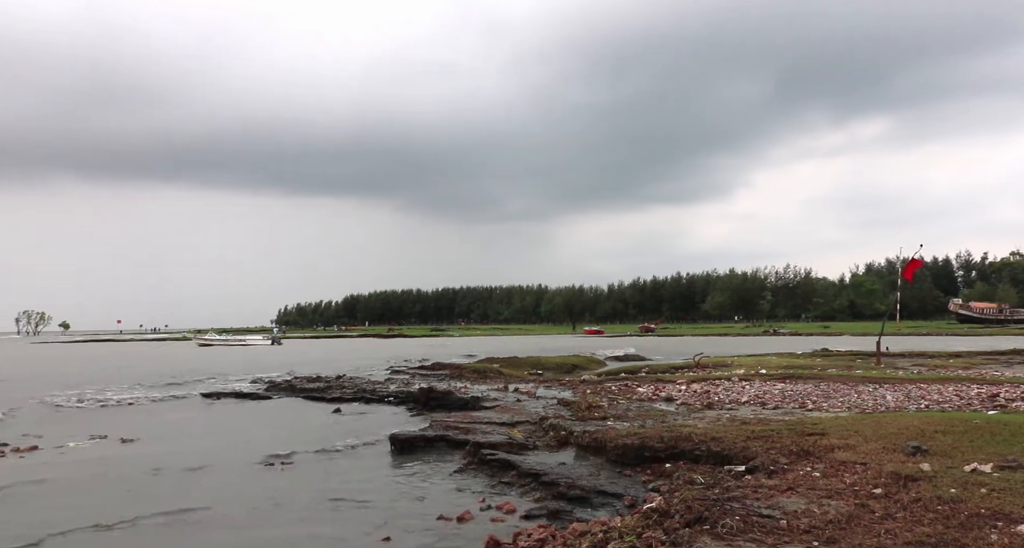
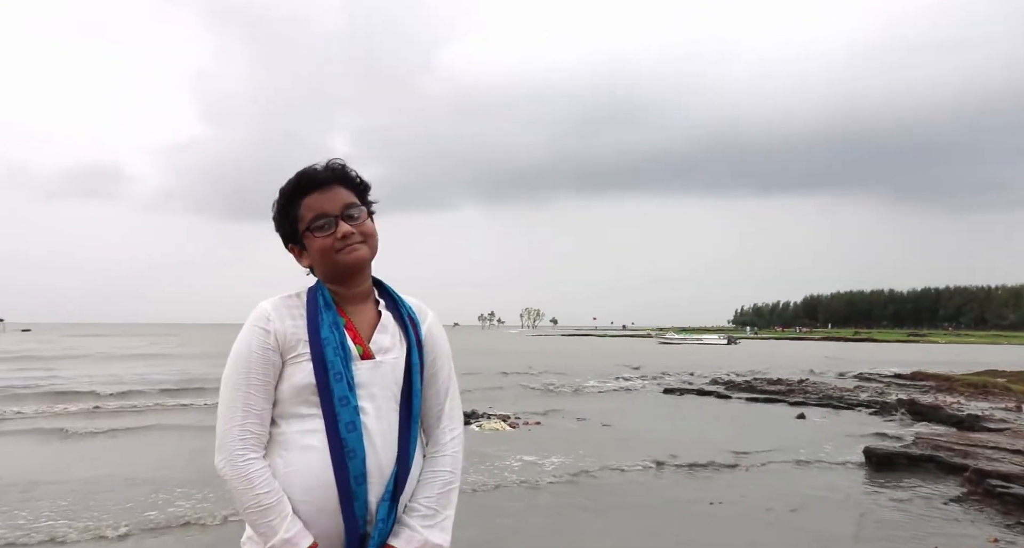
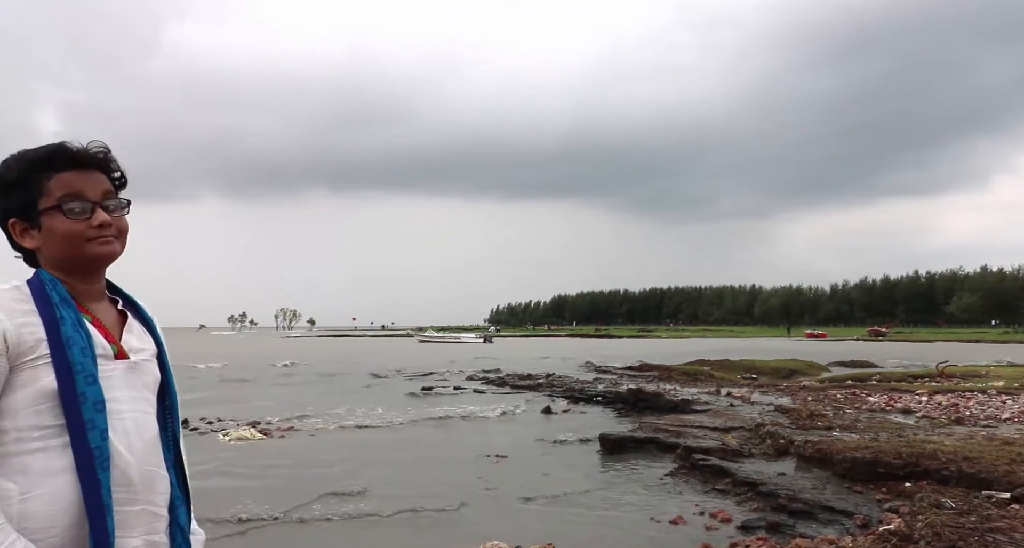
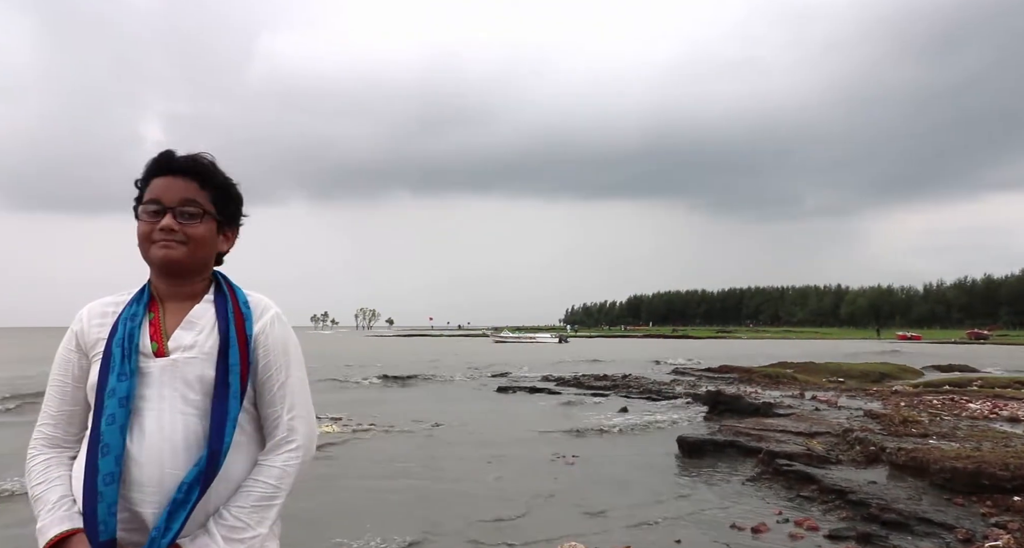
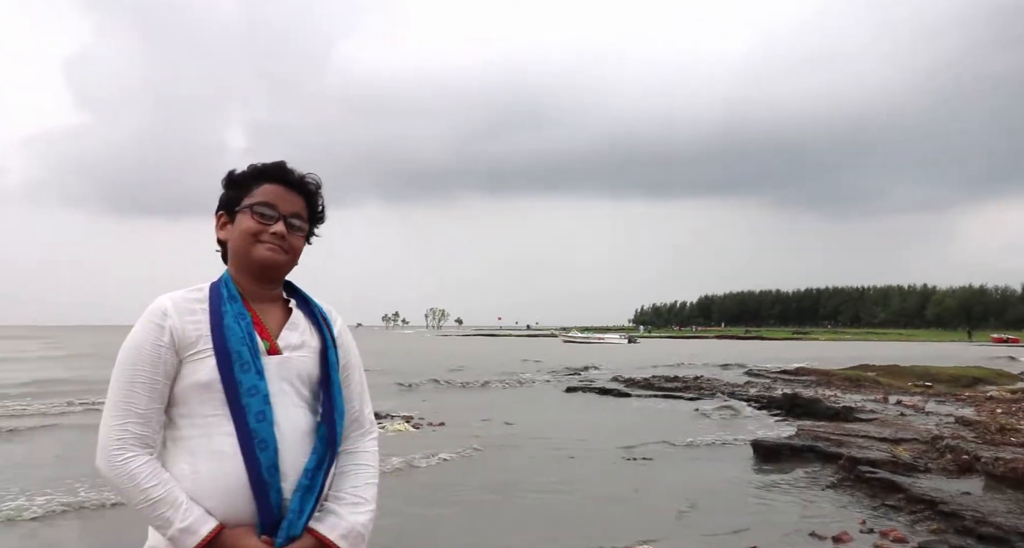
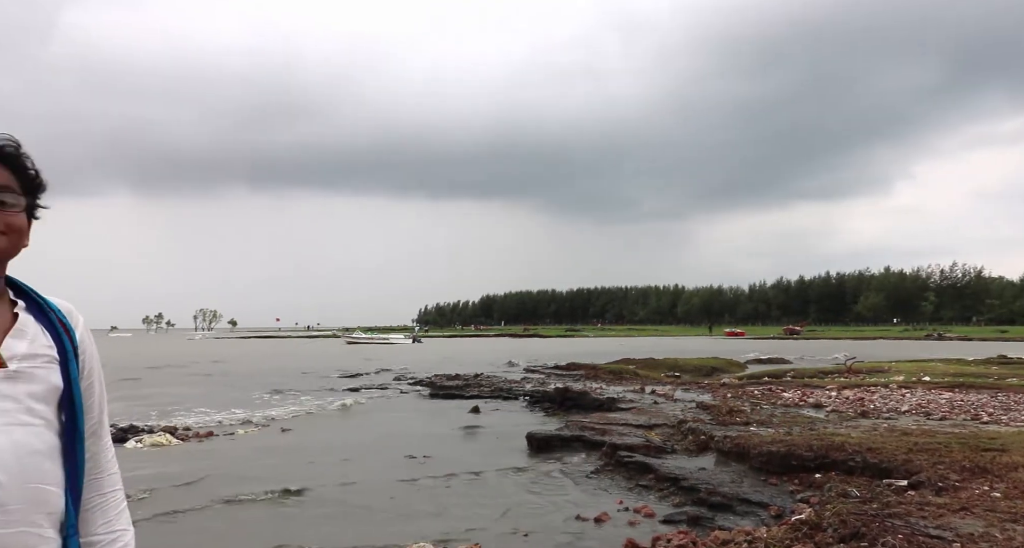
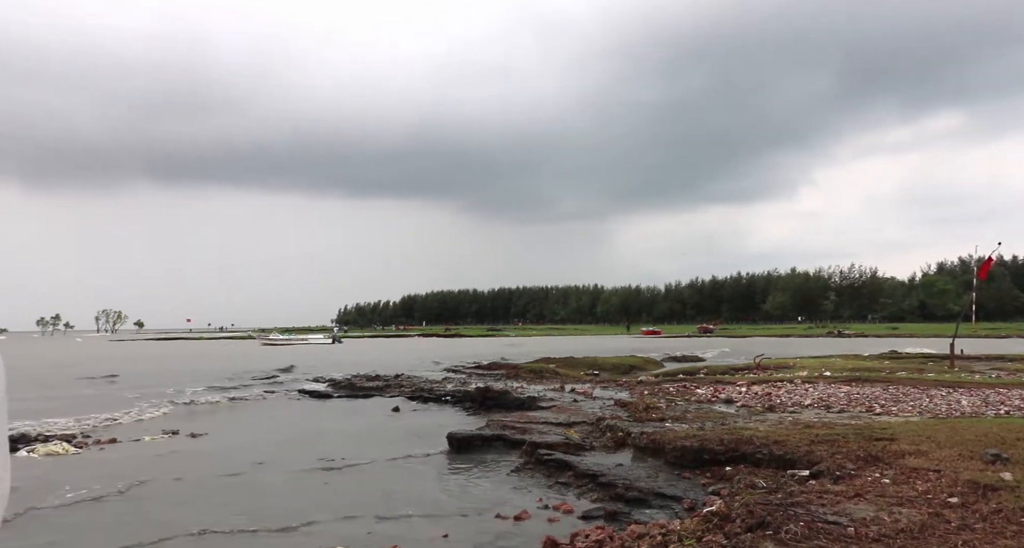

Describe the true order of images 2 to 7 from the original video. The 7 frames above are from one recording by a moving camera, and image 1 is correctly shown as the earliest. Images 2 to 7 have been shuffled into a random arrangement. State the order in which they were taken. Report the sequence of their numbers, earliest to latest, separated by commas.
7, 6, 3, 4, 5, 2
